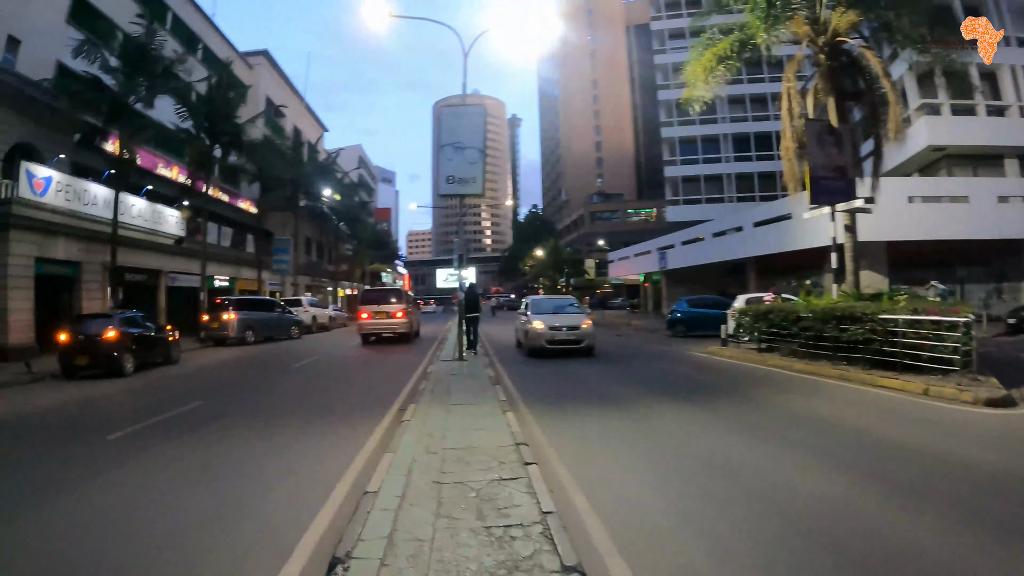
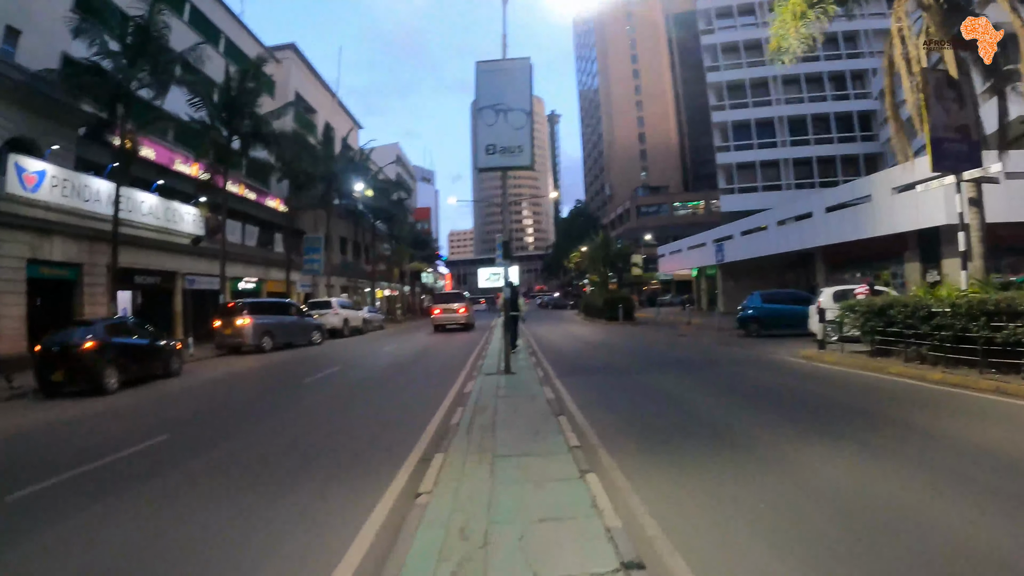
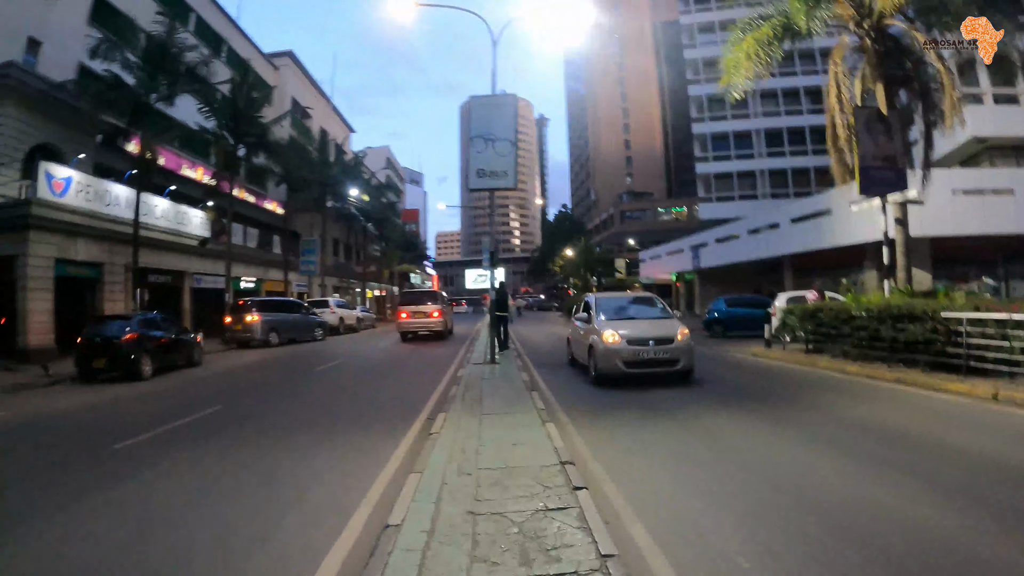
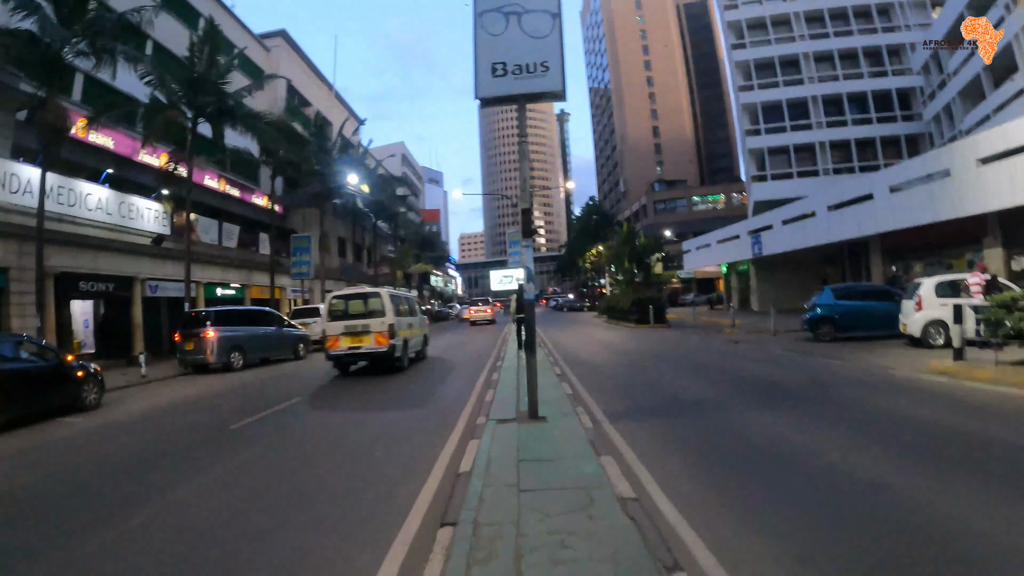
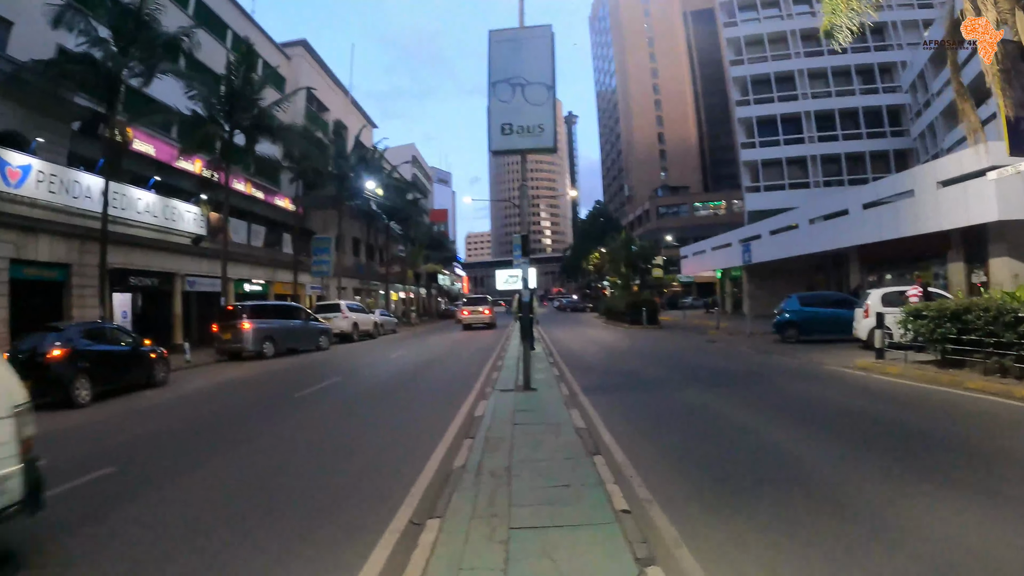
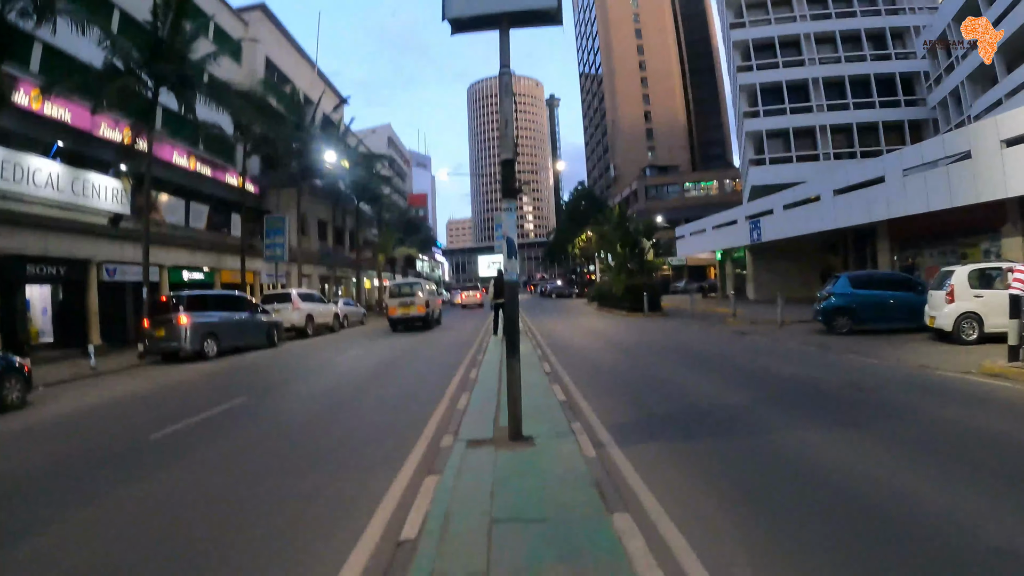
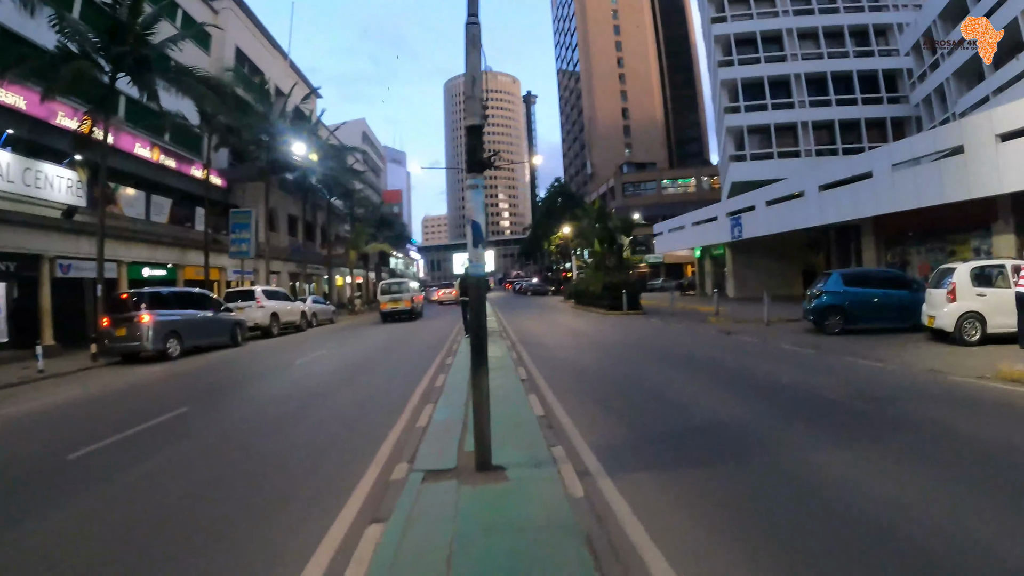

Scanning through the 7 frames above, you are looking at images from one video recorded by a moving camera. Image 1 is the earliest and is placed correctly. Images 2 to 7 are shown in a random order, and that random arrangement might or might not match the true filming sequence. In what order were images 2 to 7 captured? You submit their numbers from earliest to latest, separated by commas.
3, 2, 5, 4, 6, 7
